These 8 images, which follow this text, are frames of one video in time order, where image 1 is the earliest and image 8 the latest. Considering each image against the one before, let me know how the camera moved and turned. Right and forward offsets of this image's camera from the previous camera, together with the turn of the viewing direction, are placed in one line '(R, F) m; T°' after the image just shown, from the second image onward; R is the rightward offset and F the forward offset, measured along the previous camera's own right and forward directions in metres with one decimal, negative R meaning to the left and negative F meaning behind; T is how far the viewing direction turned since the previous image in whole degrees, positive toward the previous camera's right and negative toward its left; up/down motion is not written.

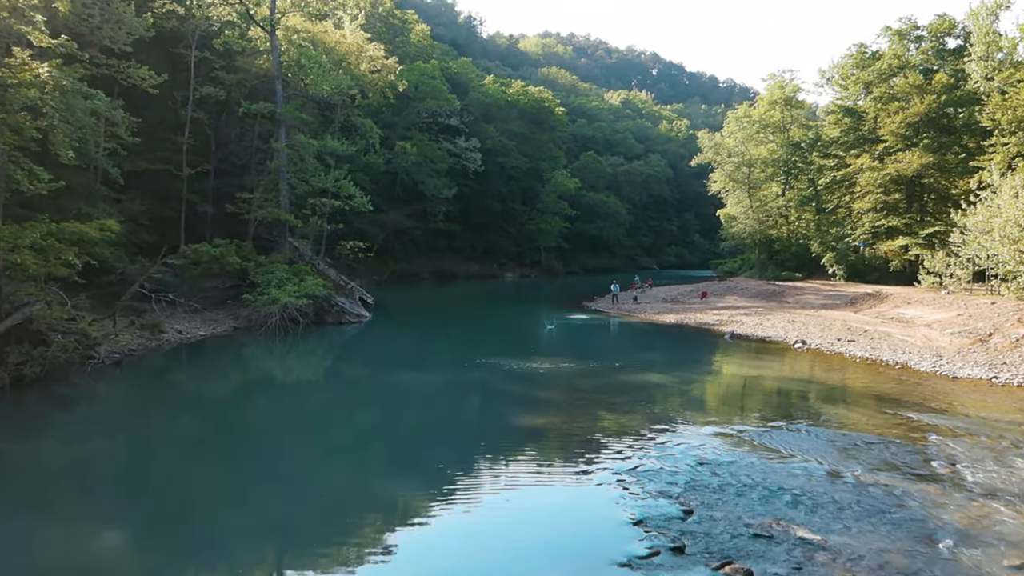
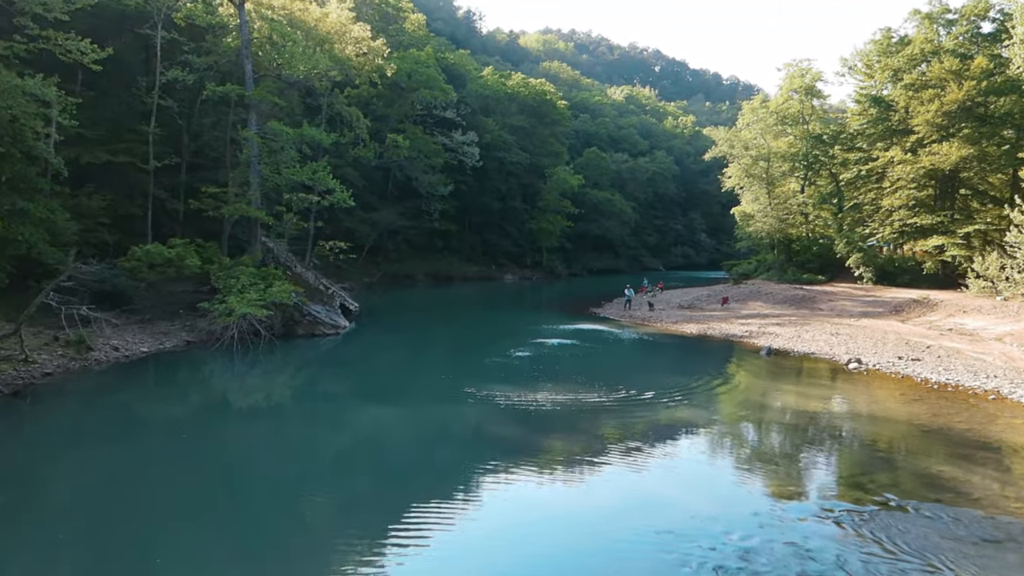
(0.0, +3.1) m; 0°
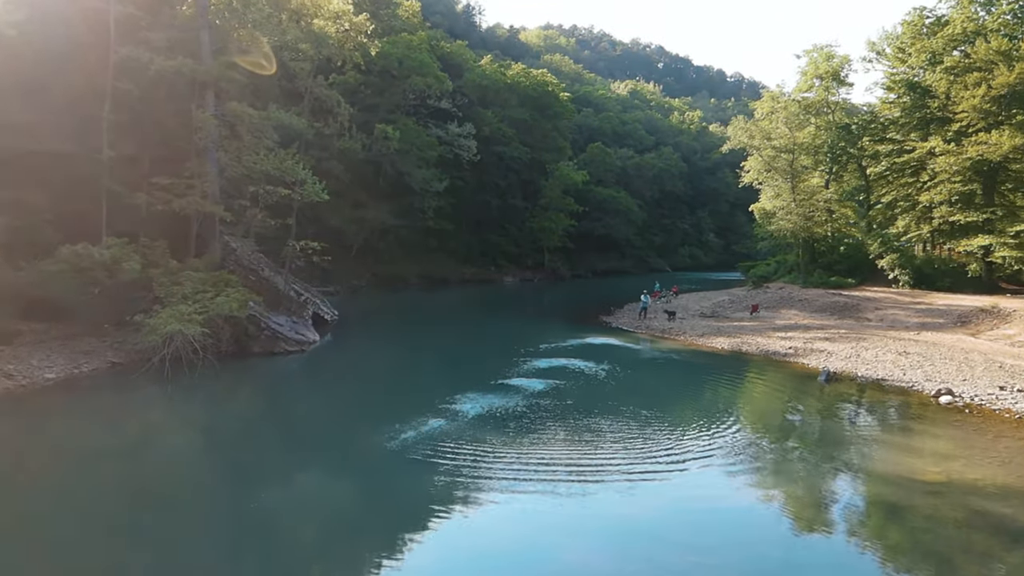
(0.0, +3.4) m; 0°
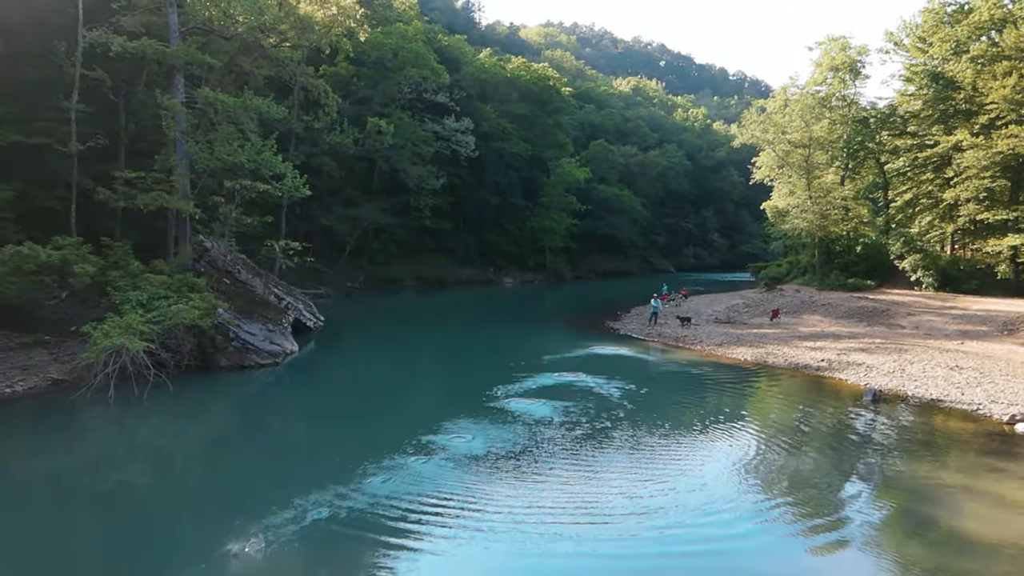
(0.0, +1.9) m; 0°
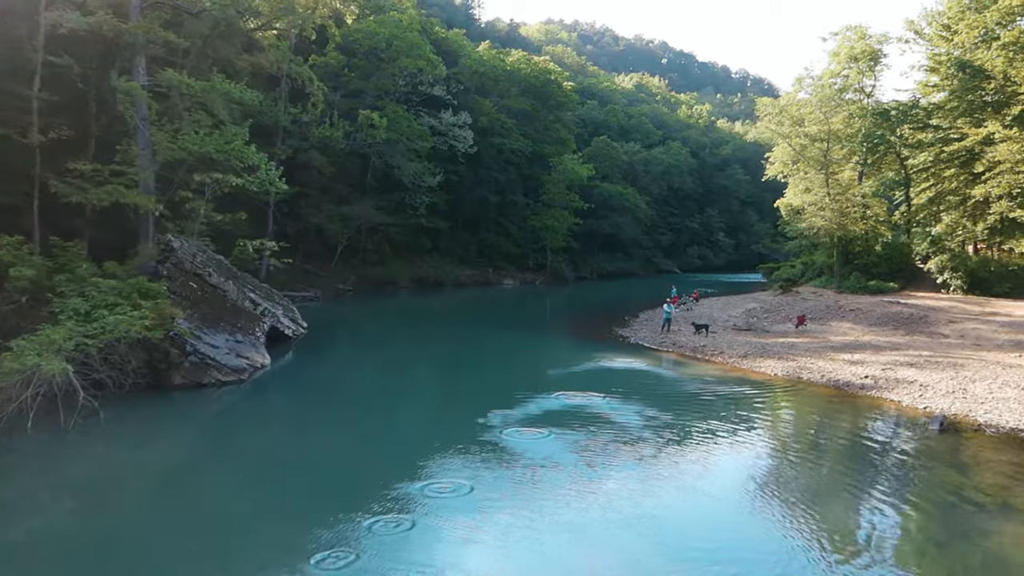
(0.0, +2.0) m; 0°
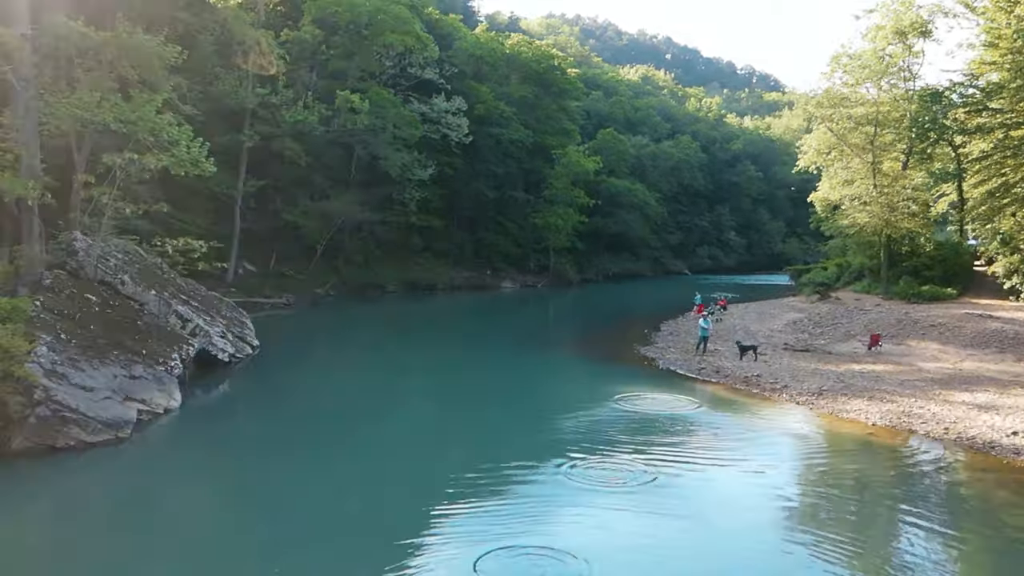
(+0.1, +4.1) m; 0°
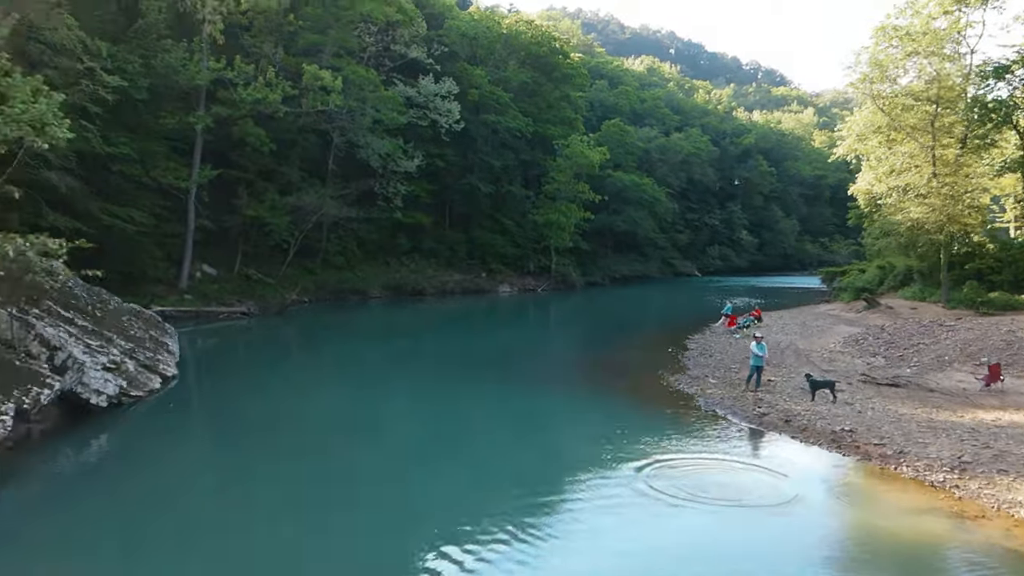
(+0.2, +4.1) m; 0°
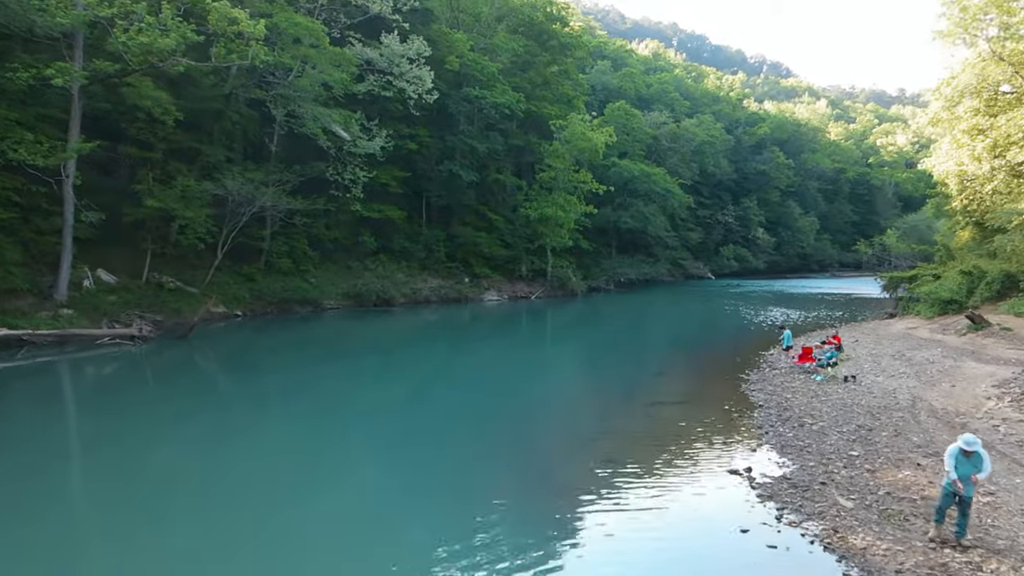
(+0.5, +6.6) m; 0°
